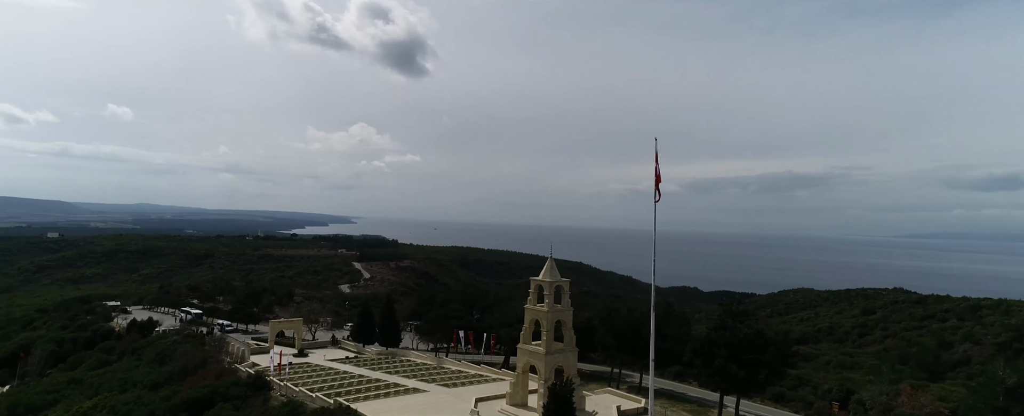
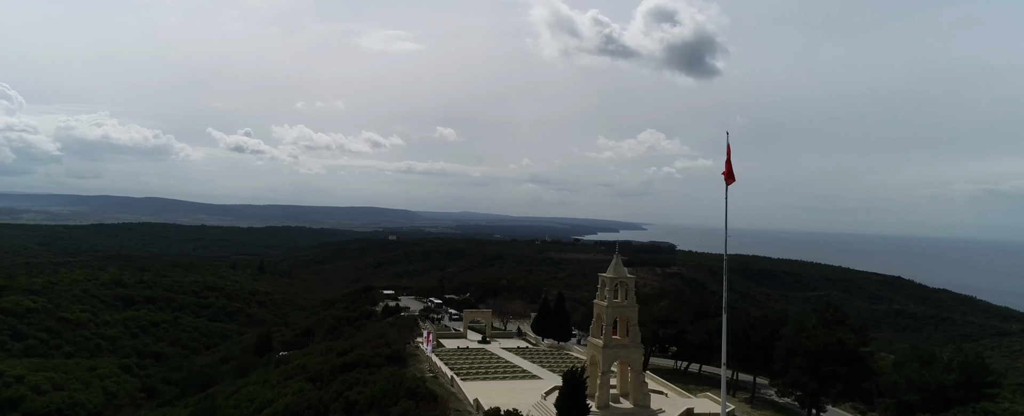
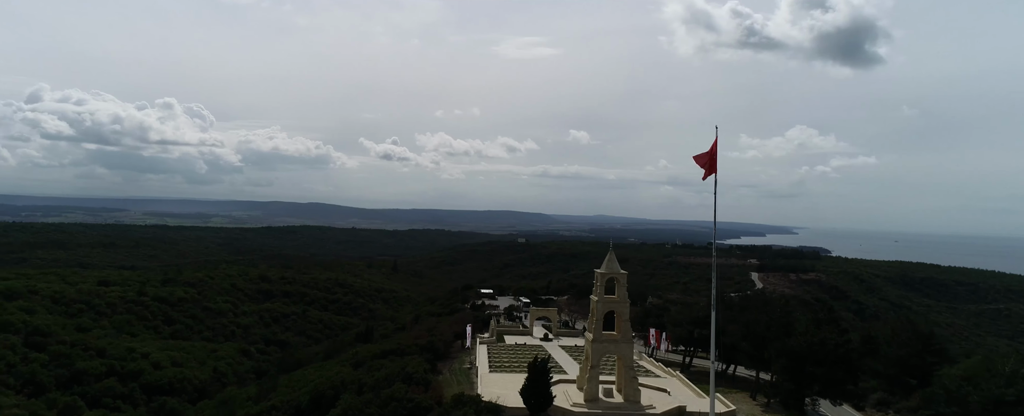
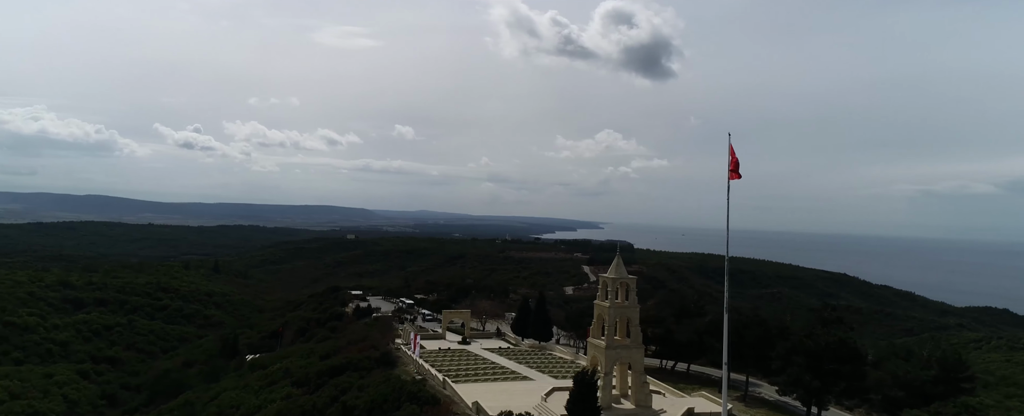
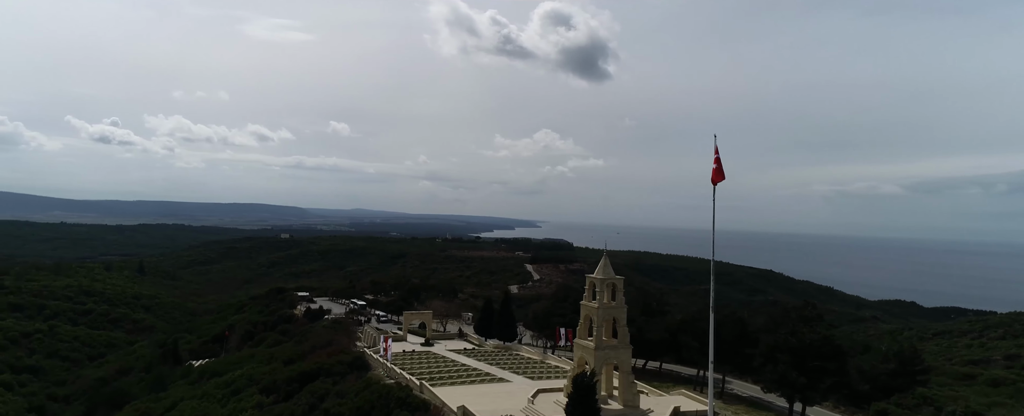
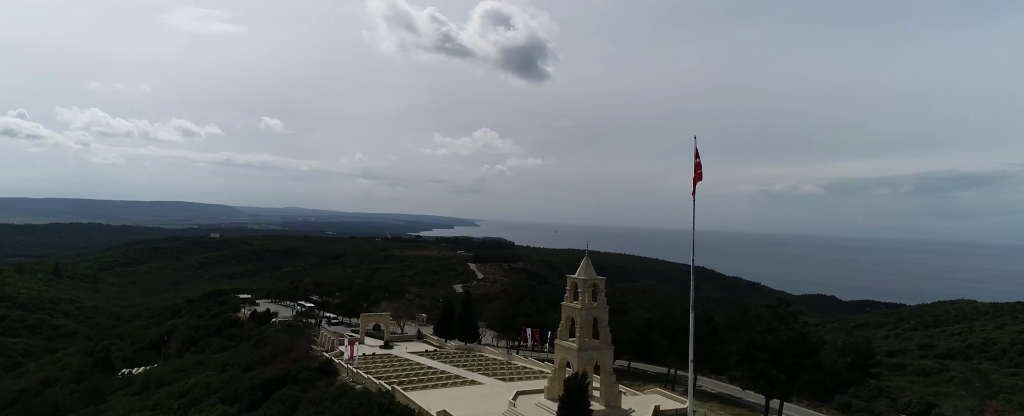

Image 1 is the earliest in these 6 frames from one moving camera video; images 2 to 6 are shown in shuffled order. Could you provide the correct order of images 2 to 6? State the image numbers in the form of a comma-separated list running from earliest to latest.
6, 5, 4, 2, 3
